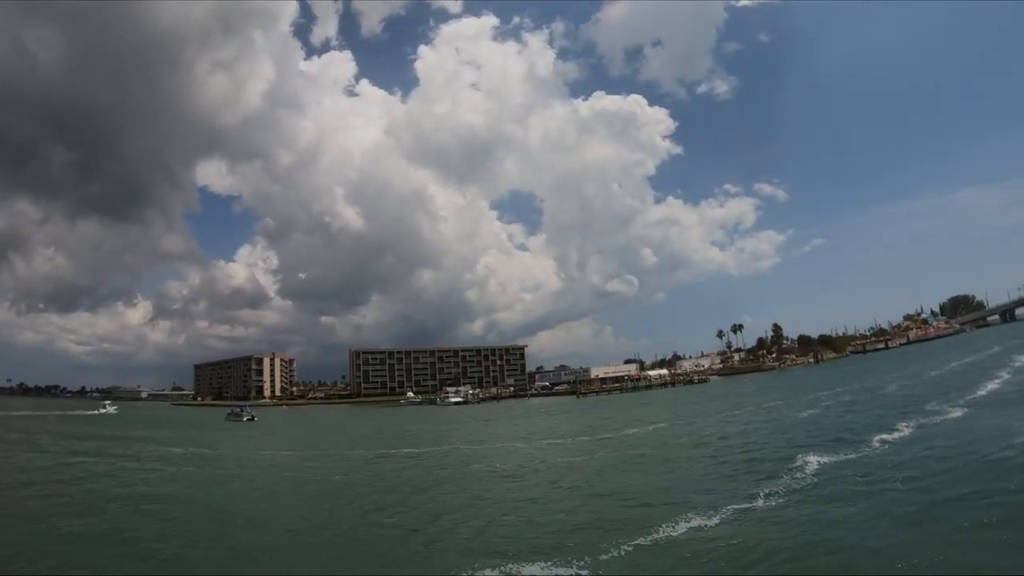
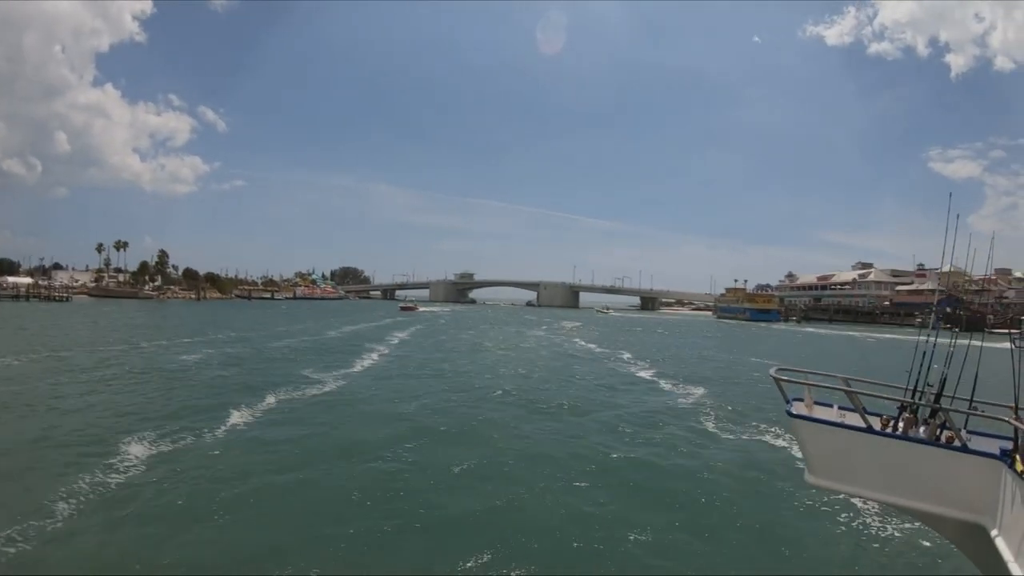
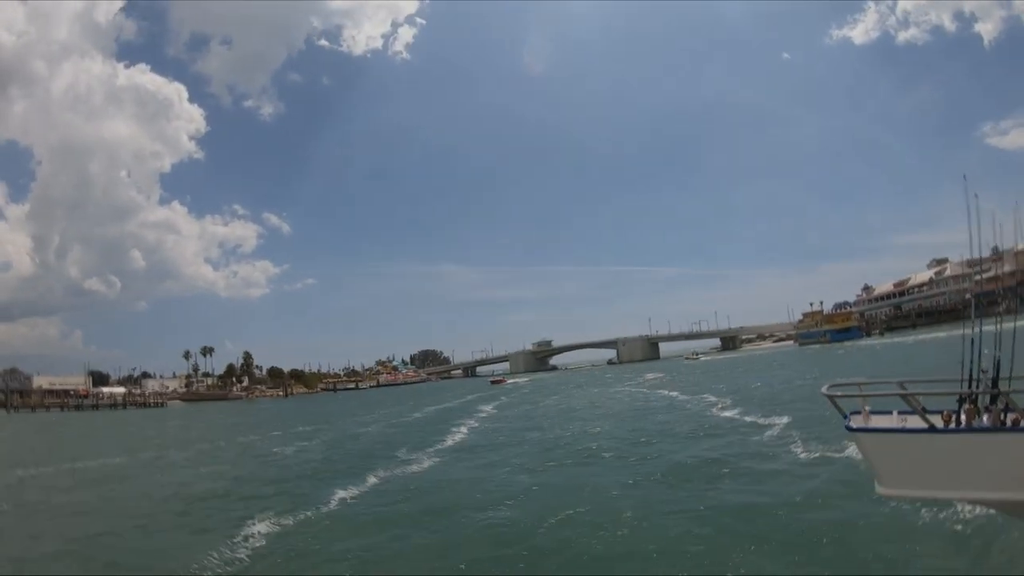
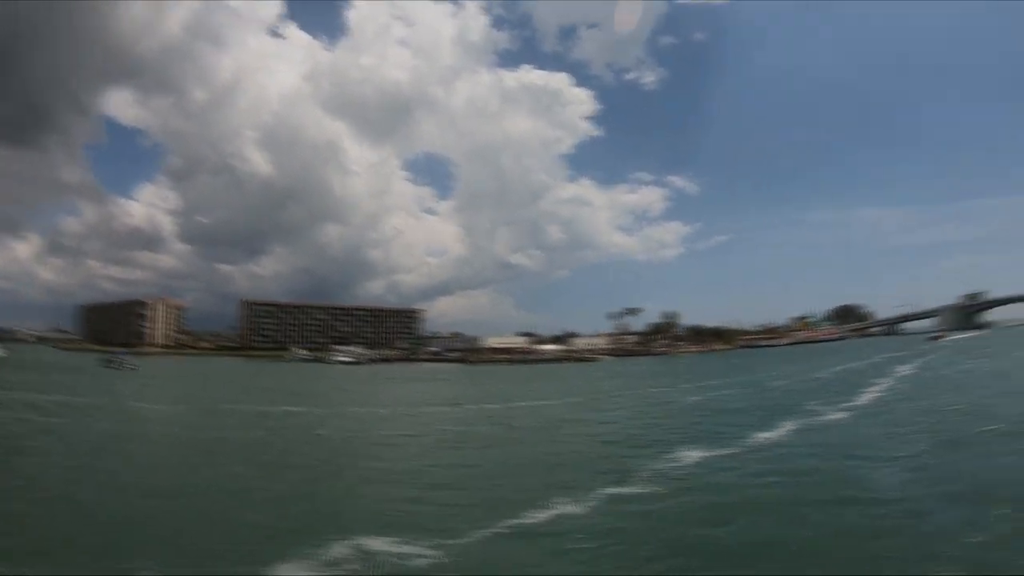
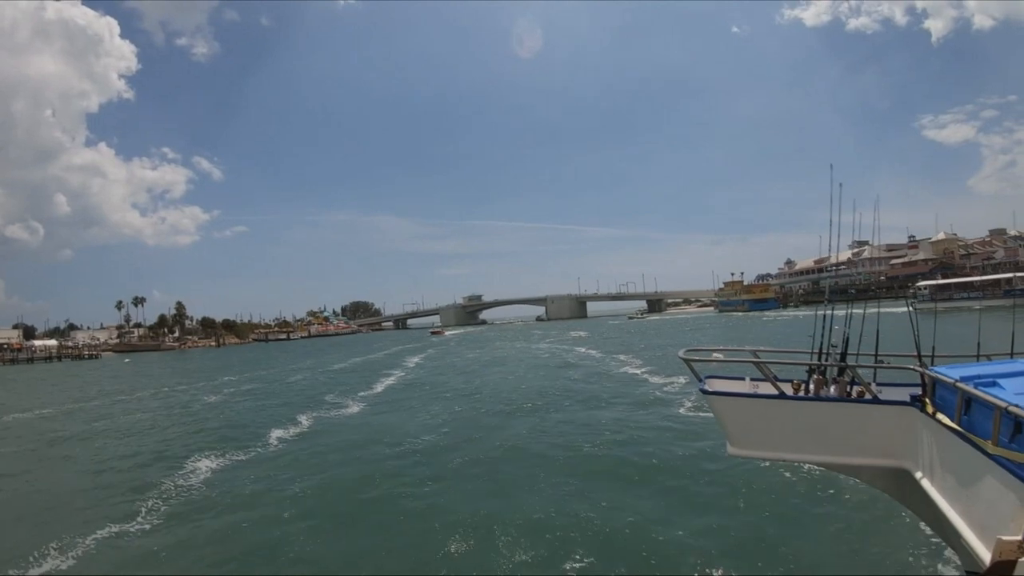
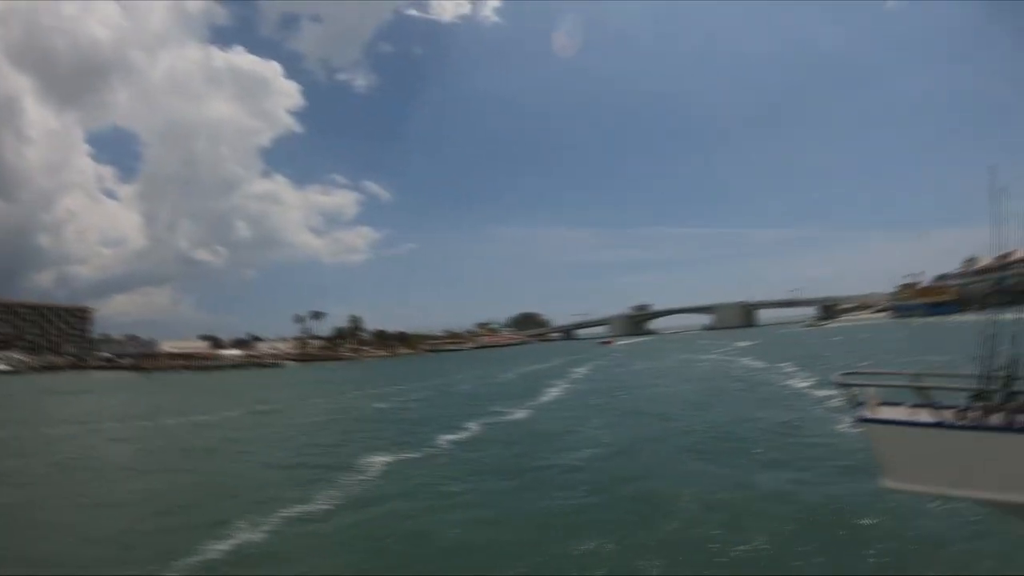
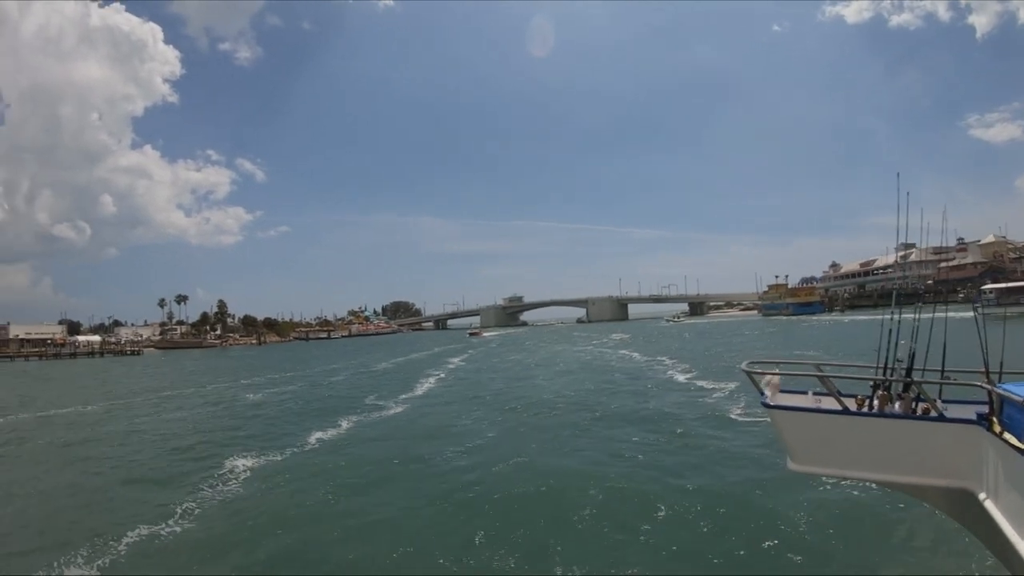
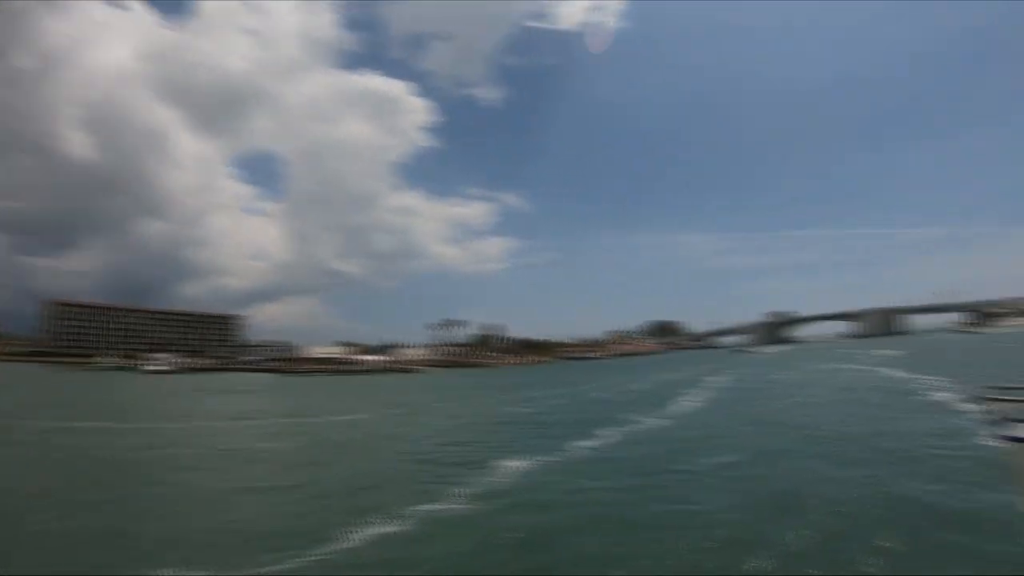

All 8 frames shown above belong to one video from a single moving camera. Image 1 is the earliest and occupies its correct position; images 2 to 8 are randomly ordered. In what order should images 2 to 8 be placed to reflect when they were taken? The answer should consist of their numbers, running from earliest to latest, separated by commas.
4, 8, 6, 5, 7, 3, 2
